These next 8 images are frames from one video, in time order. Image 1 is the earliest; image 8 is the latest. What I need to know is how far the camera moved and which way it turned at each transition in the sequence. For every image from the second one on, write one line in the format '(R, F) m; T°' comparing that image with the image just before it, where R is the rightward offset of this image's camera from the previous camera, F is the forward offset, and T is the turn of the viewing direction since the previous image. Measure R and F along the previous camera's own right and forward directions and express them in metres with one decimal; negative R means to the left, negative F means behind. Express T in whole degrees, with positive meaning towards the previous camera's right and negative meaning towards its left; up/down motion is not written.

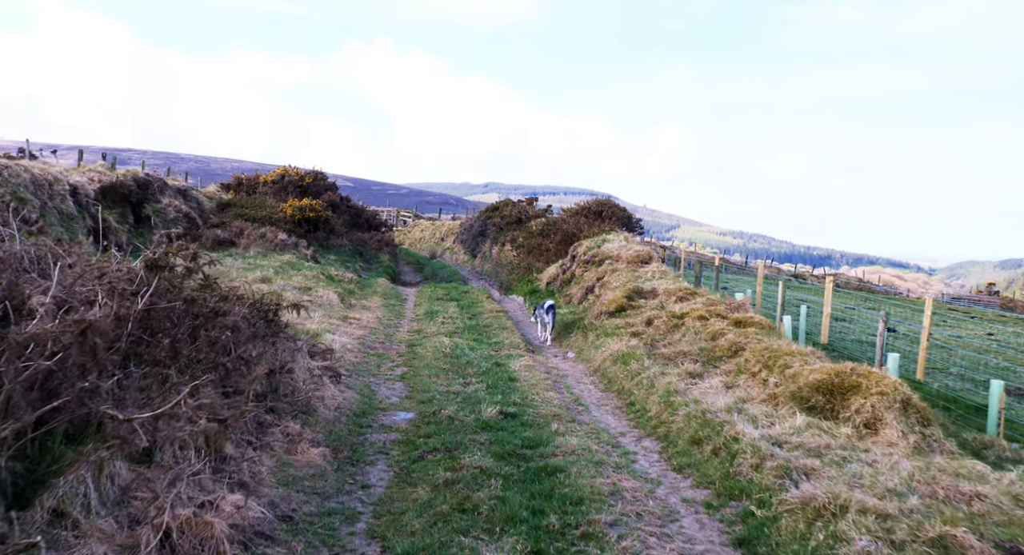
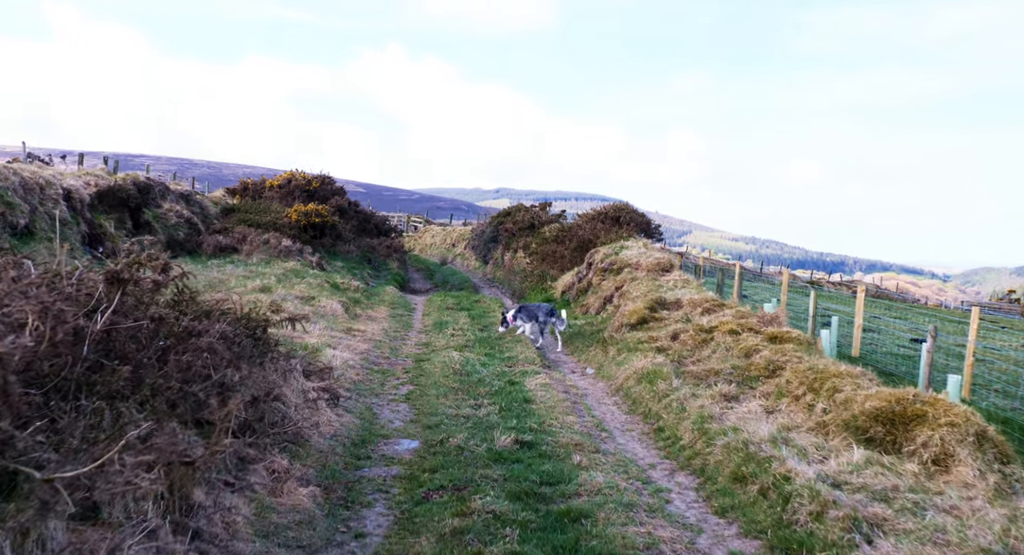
(-0.1, +1.1) m; -1°
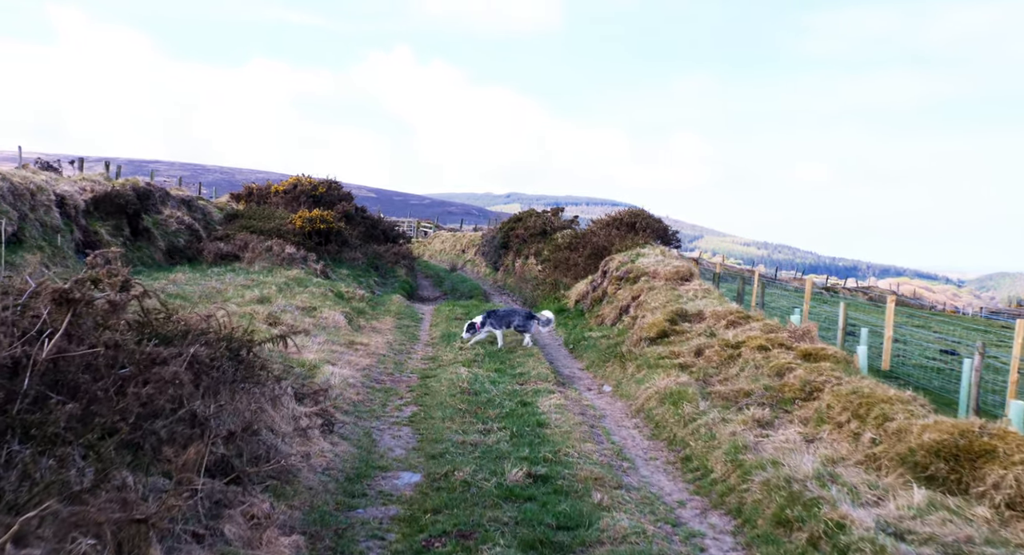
(0.0, +1.0) m; -1°
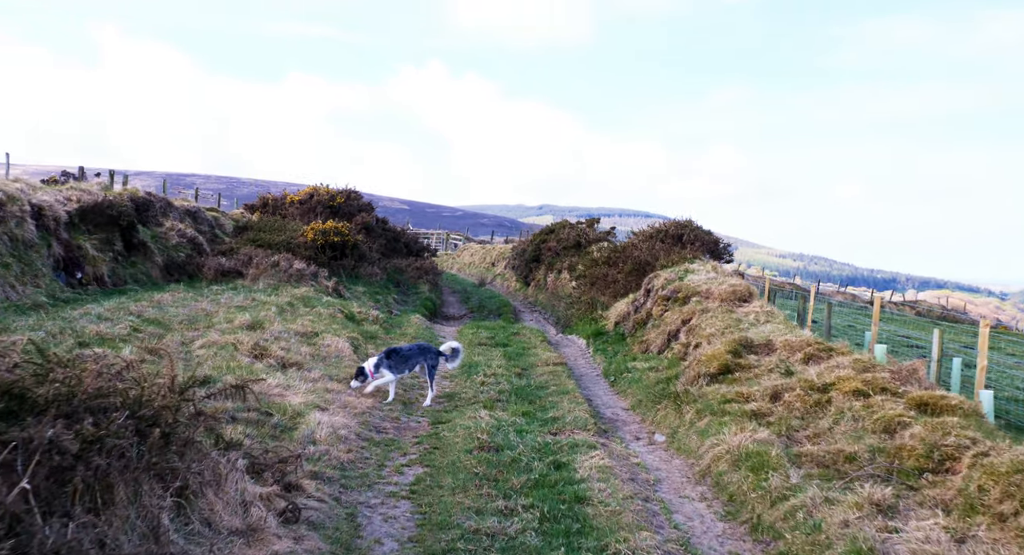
(0.0, +2.5) m; -2°
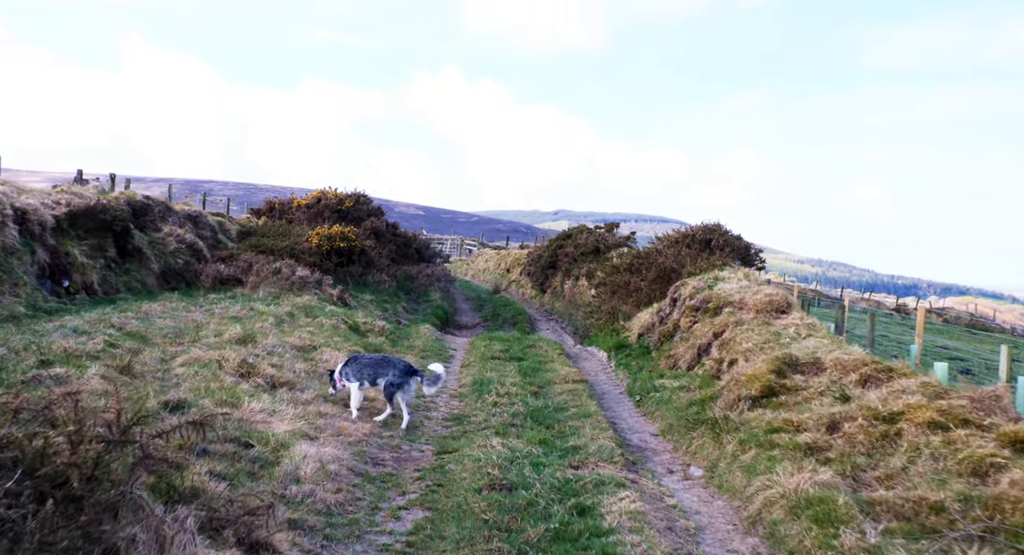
(0.0, +1.4) m; -1°
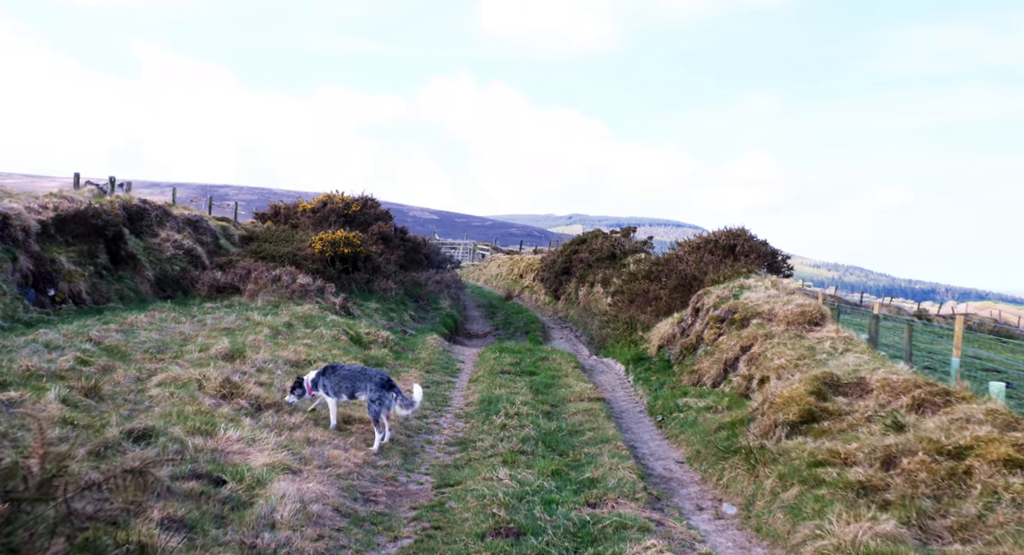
(+0.1, +1.1) m; -1°
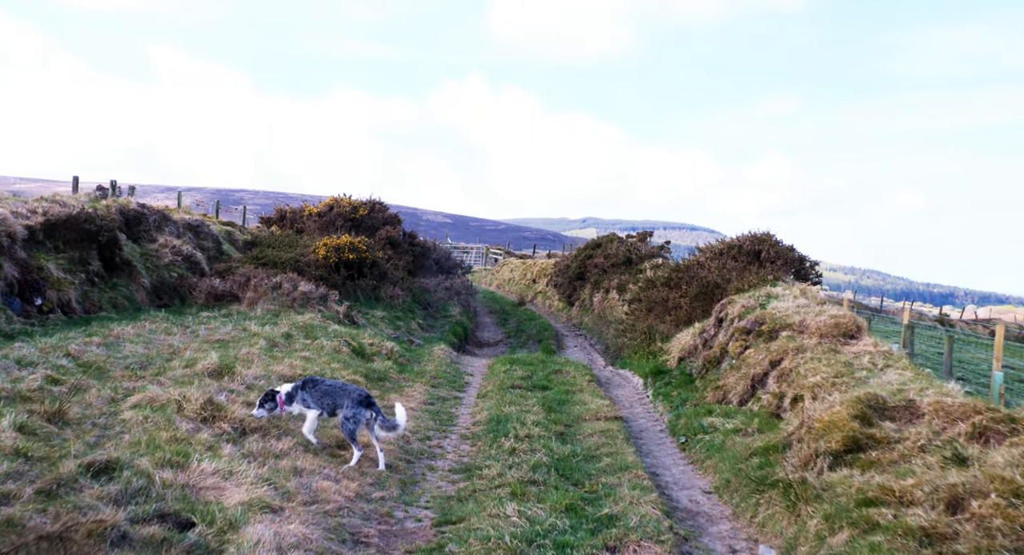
(0.0, +1.0) m; -1°
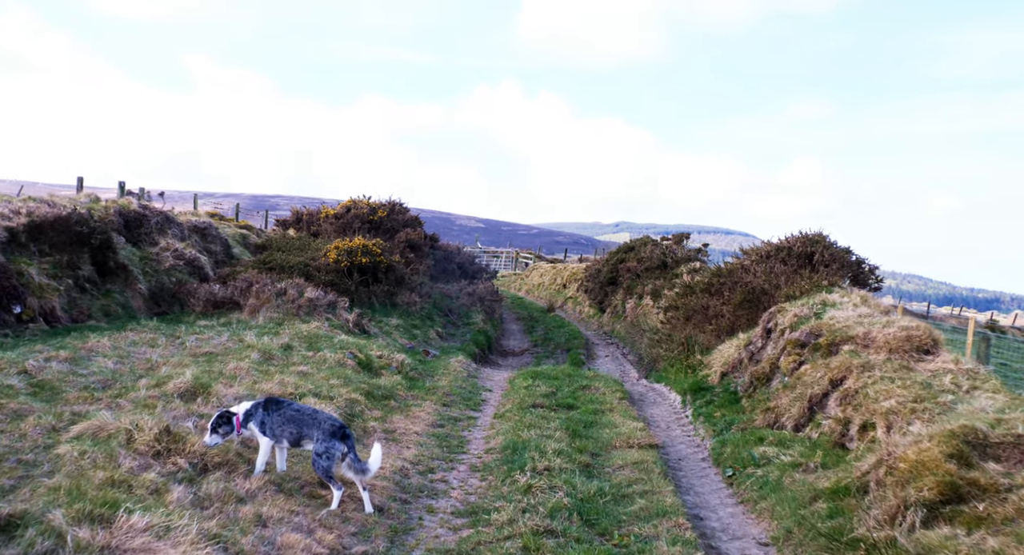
(+0.2, +1.7) m; -2°
